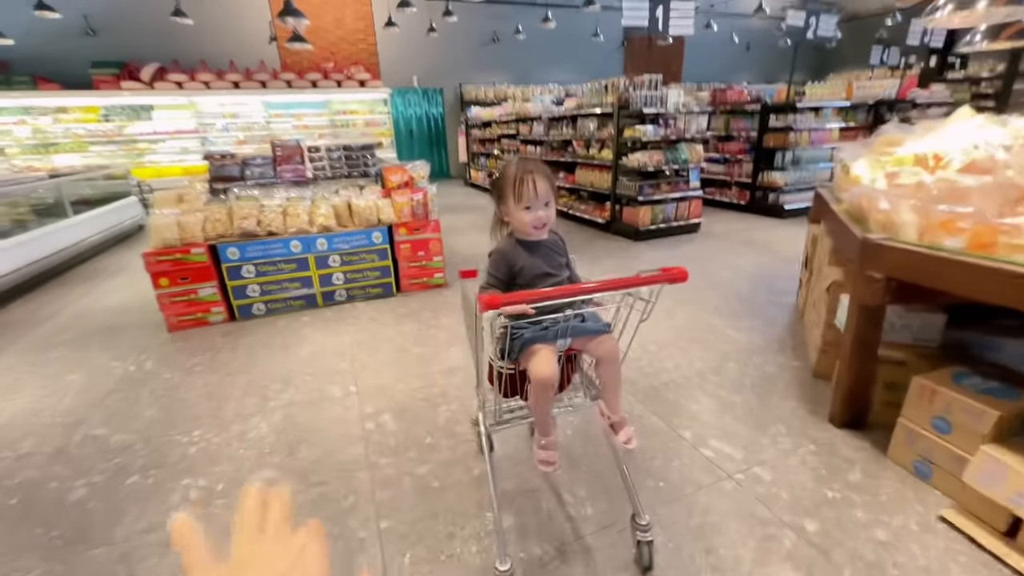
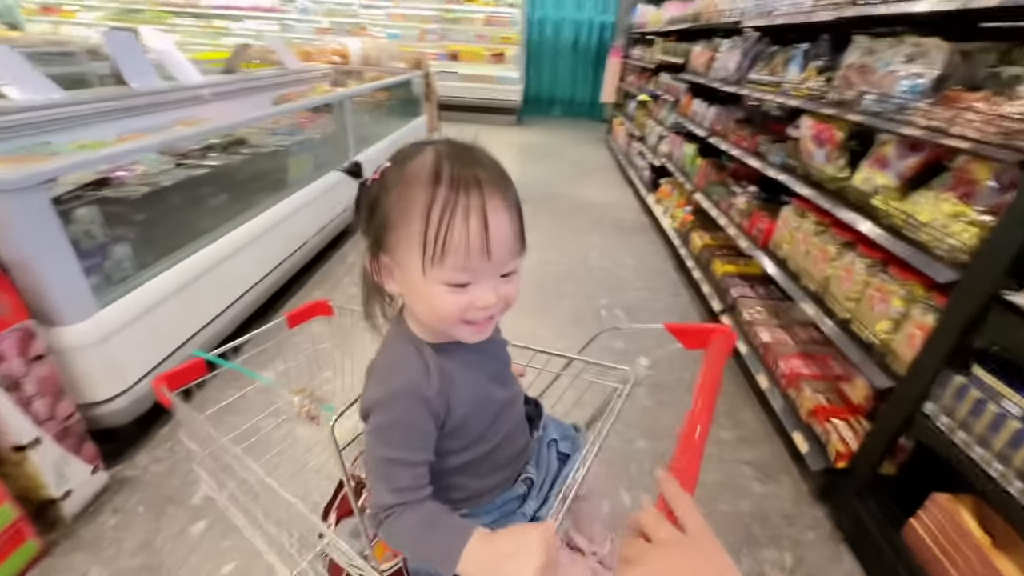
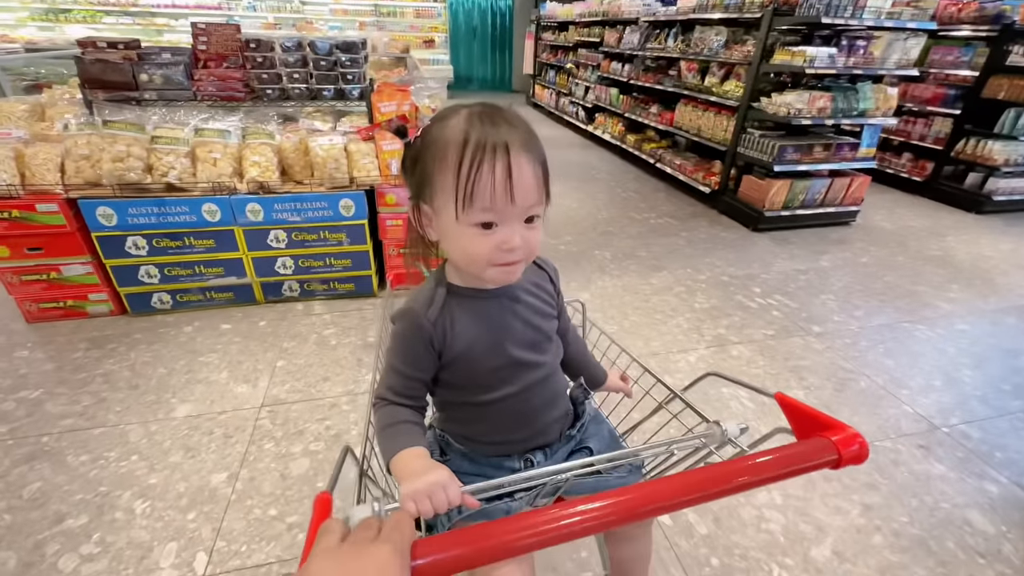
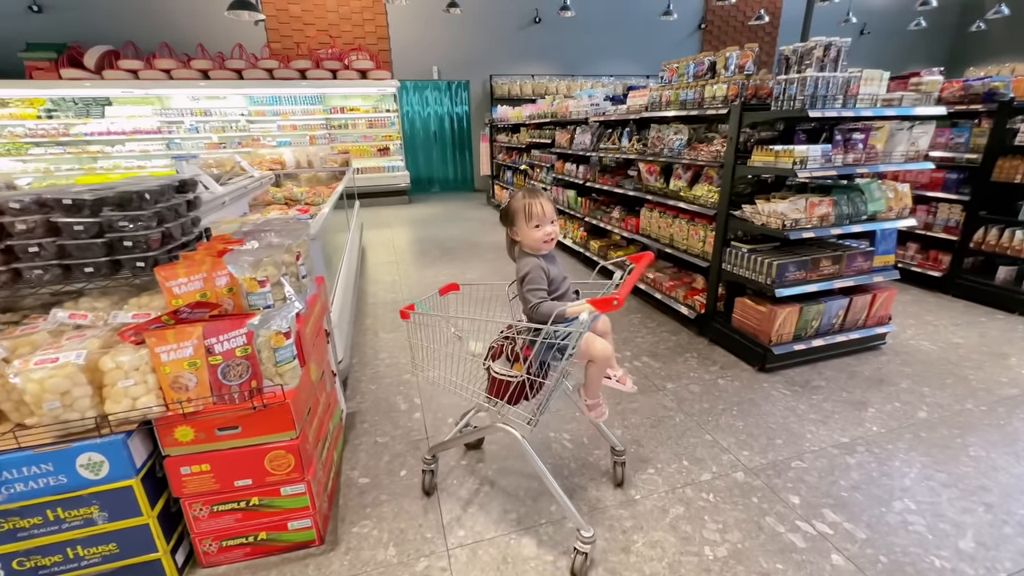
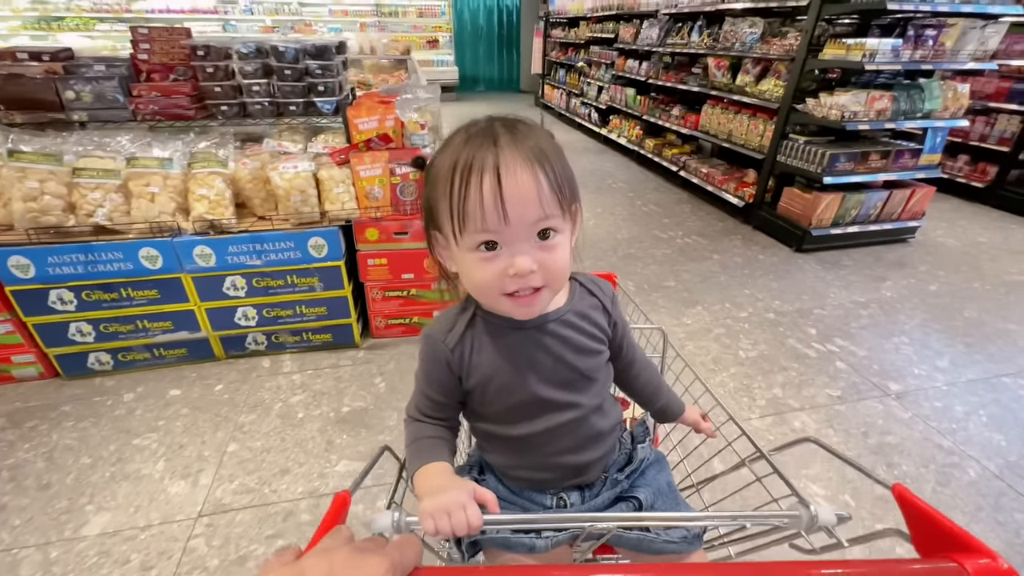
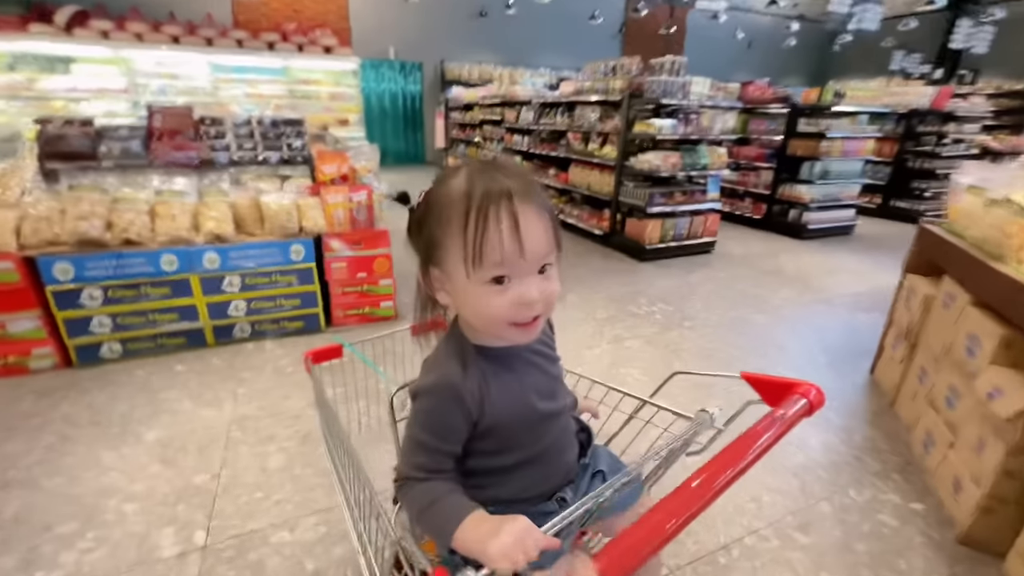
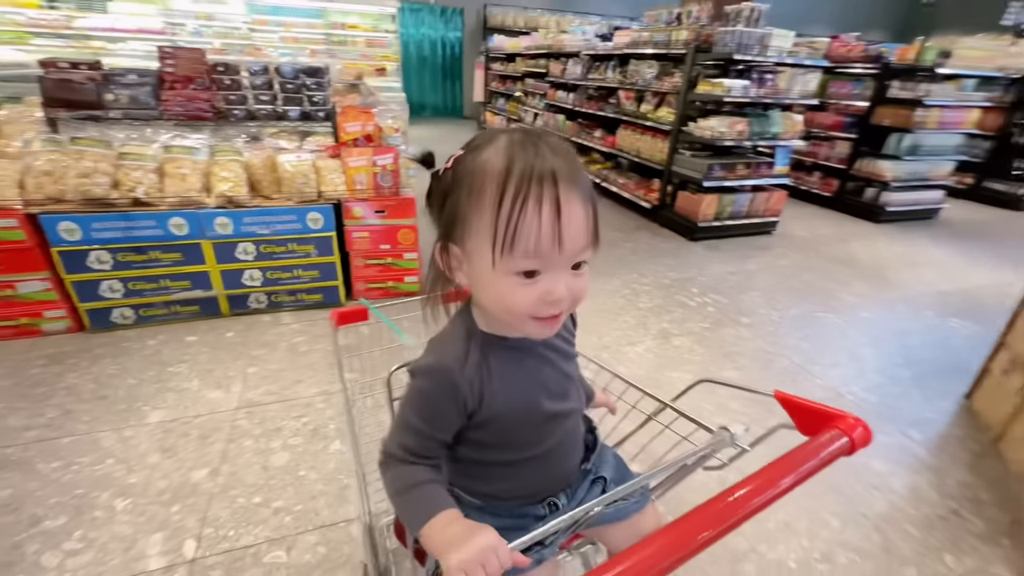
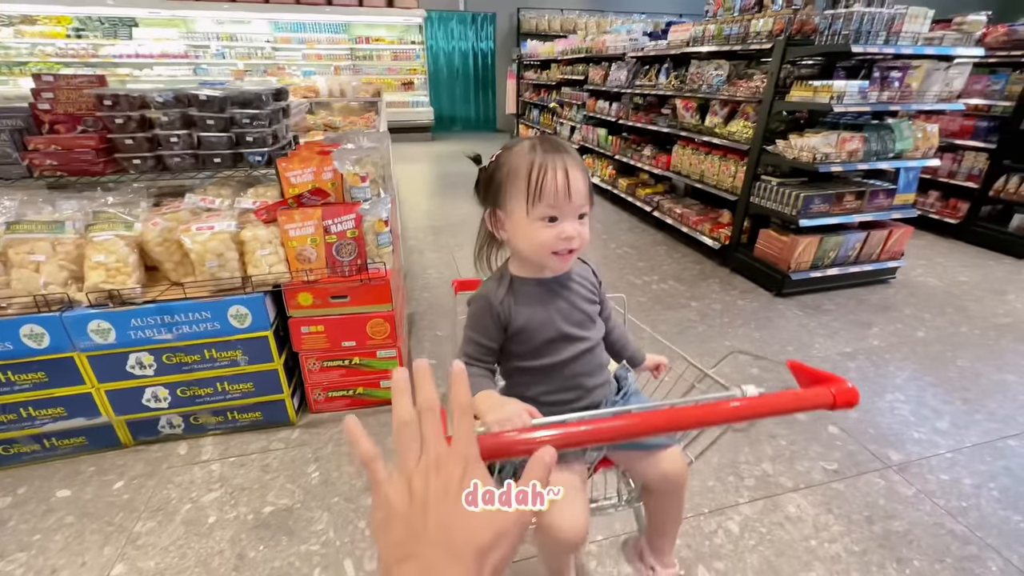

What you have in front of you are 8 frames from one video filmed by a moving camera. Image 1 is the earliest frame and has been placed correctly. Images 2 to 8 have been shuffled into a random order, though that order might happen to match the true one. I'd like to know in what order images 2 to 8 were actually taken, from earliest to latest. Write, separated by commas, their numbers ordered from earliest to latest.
6, 7, 3, 5, 8, 4, 2
